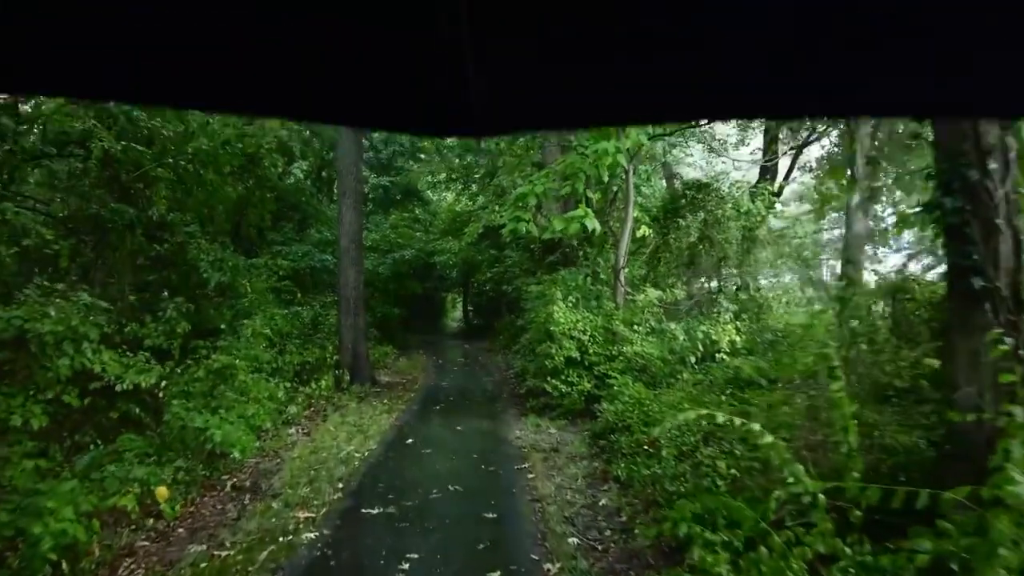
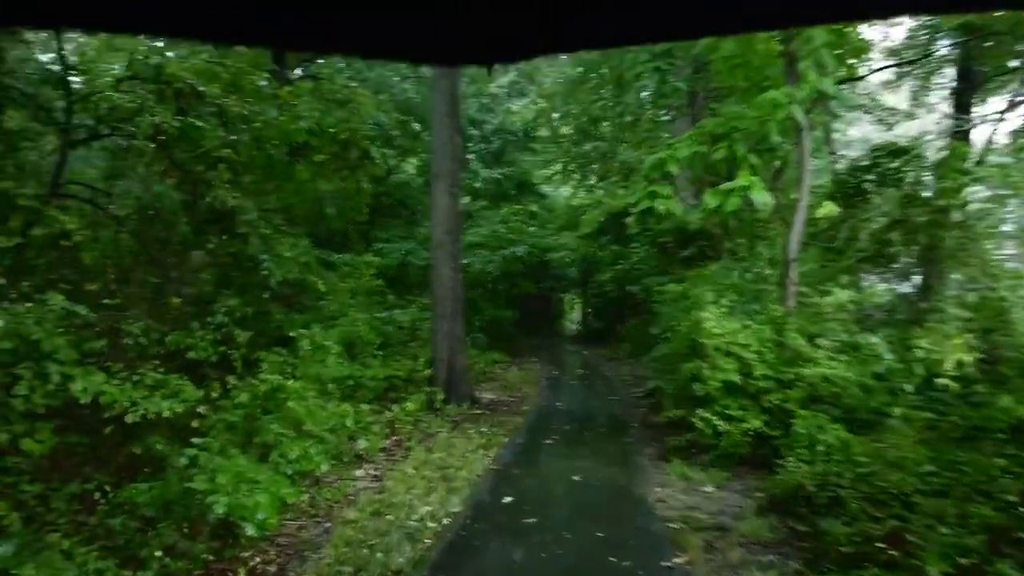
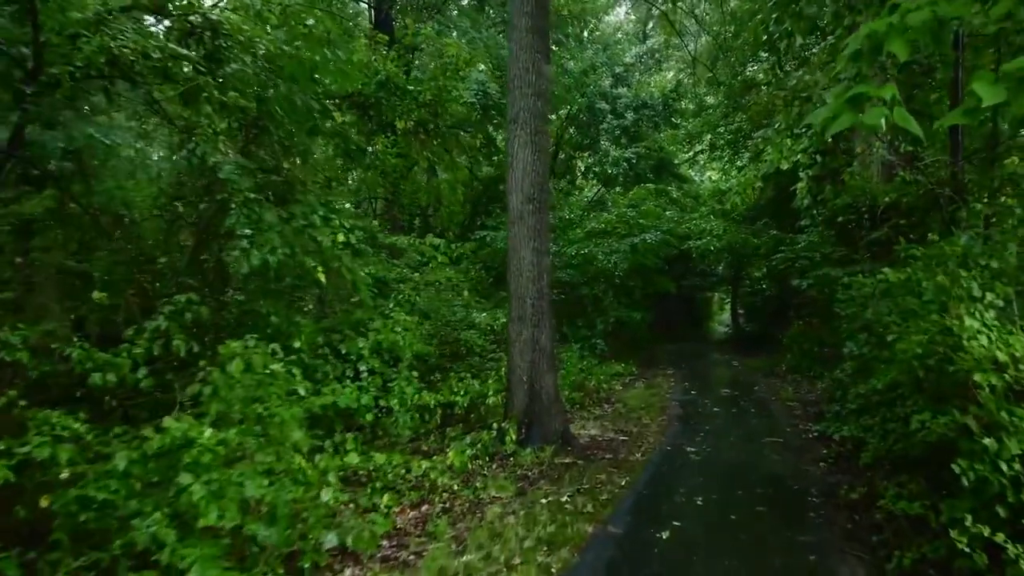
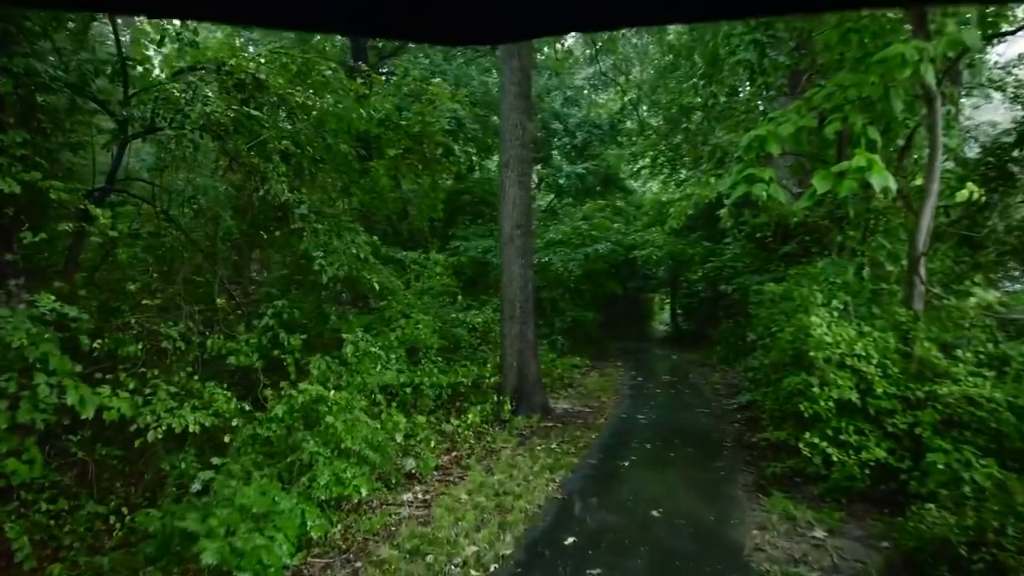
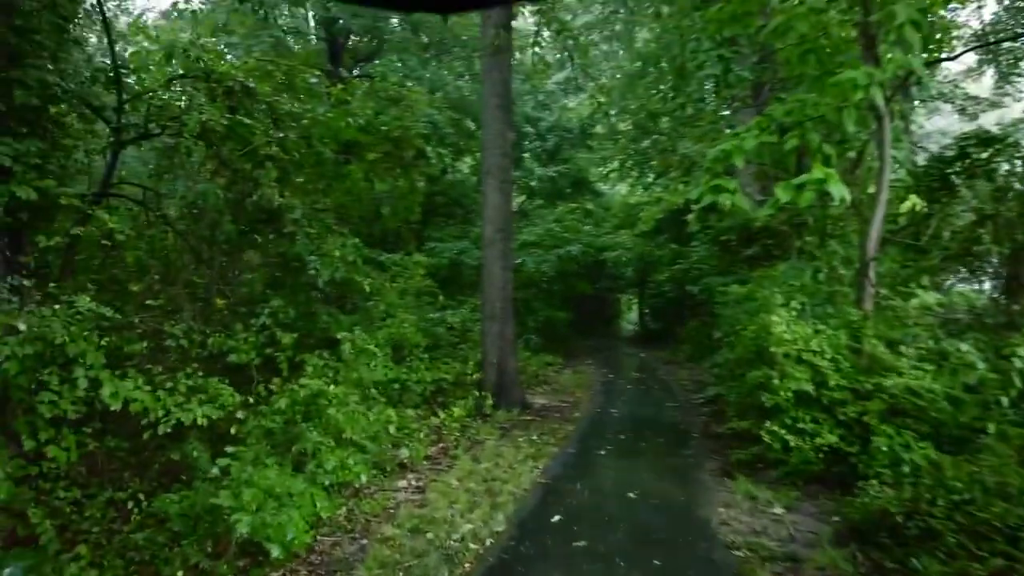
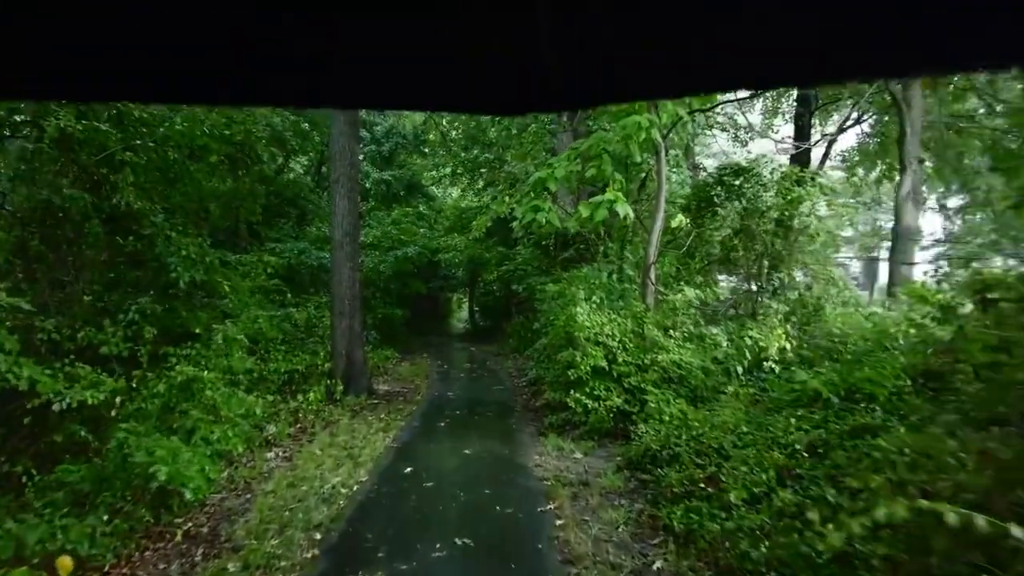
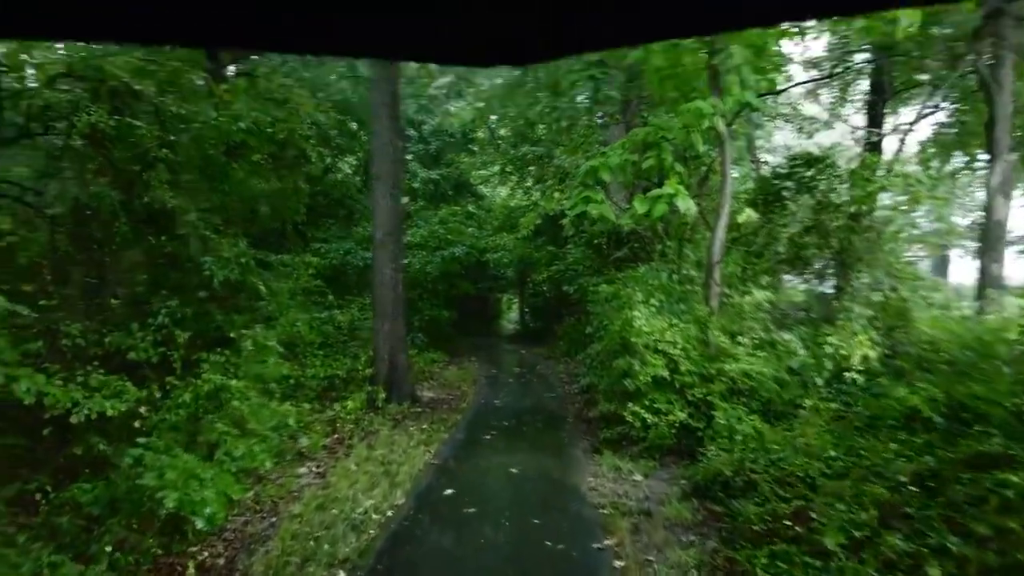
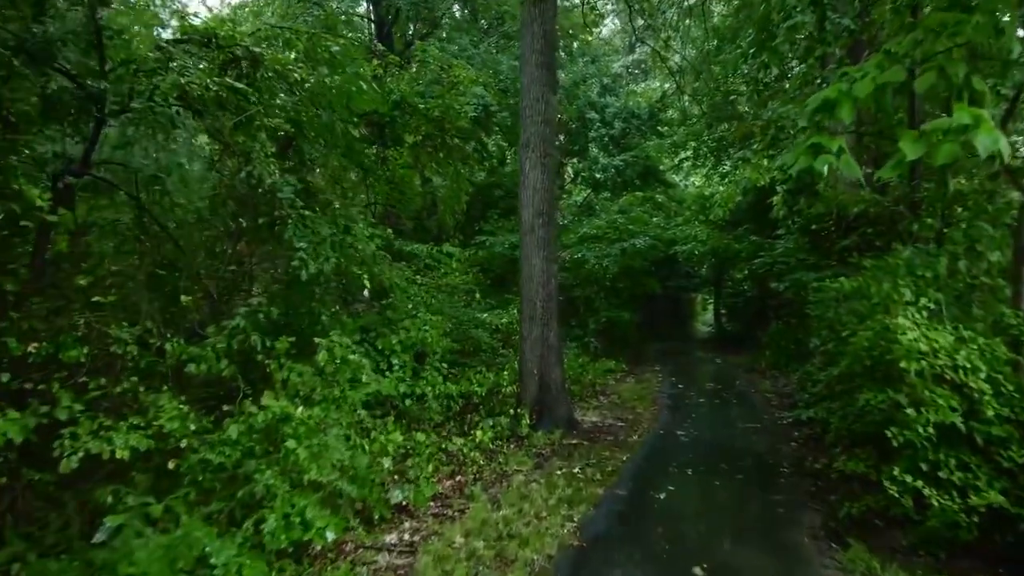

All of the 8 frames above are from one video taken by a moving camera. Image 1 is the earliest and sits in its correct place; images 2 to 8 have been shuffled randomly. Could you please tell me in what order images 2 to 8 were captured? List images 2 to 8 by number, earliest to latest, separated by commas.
6, 7, 2, 5, 4, 8, 3
